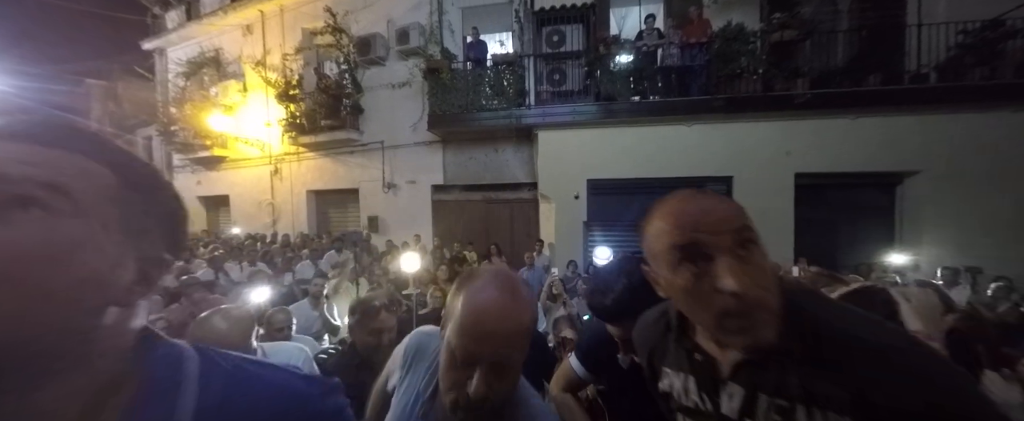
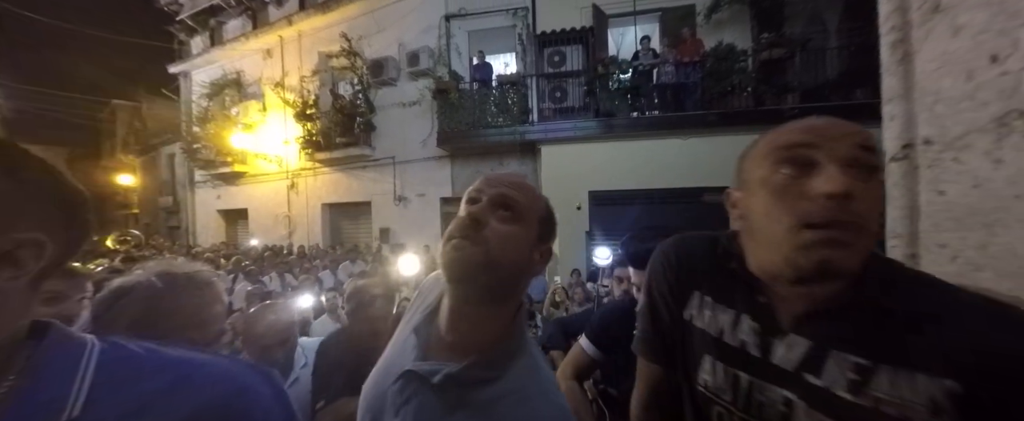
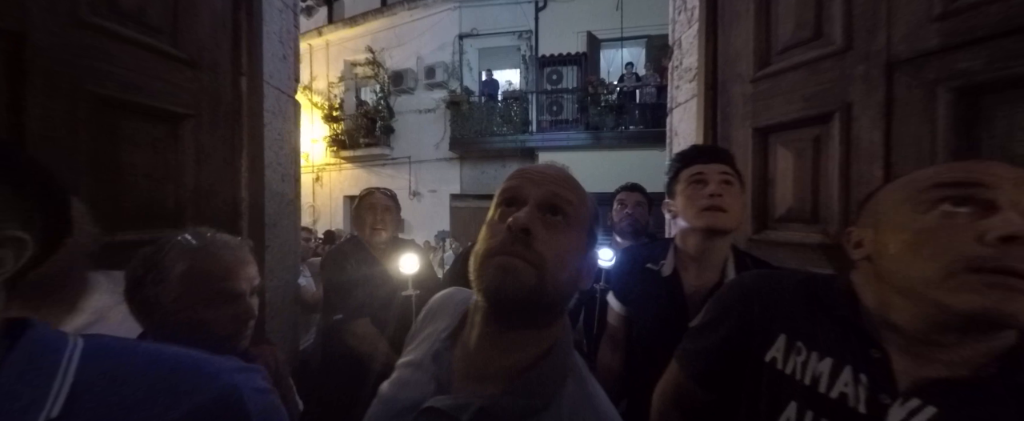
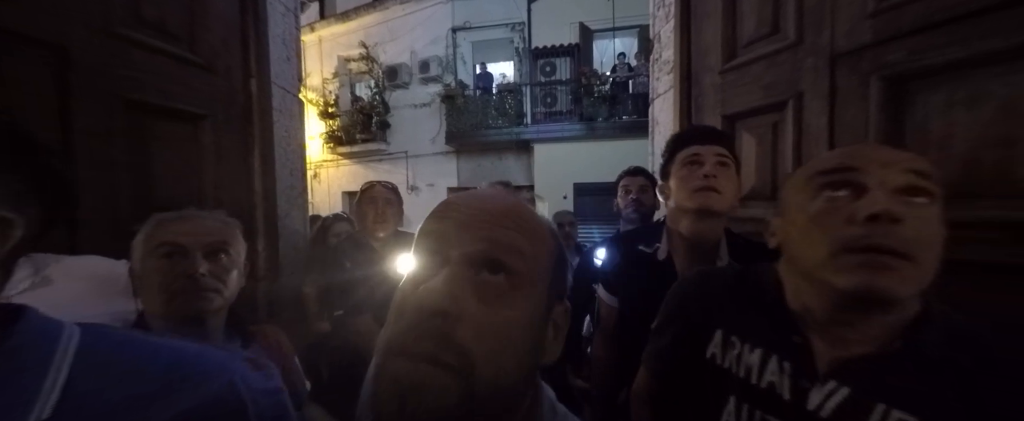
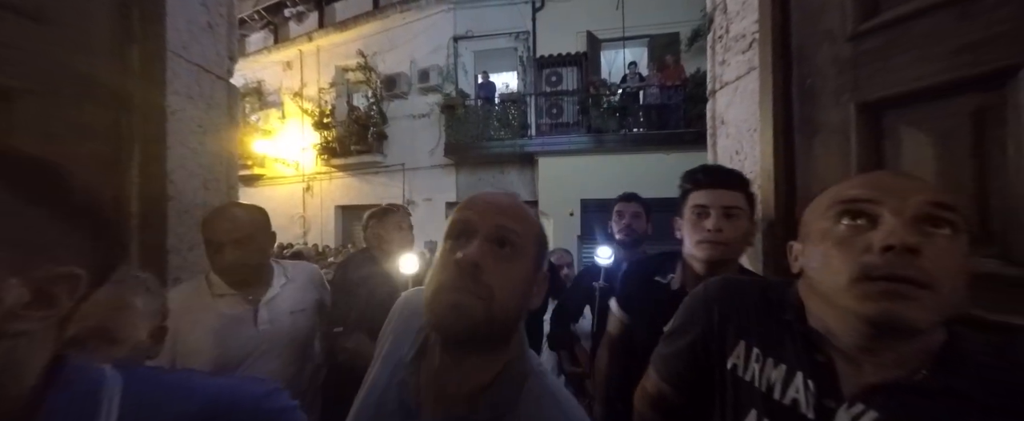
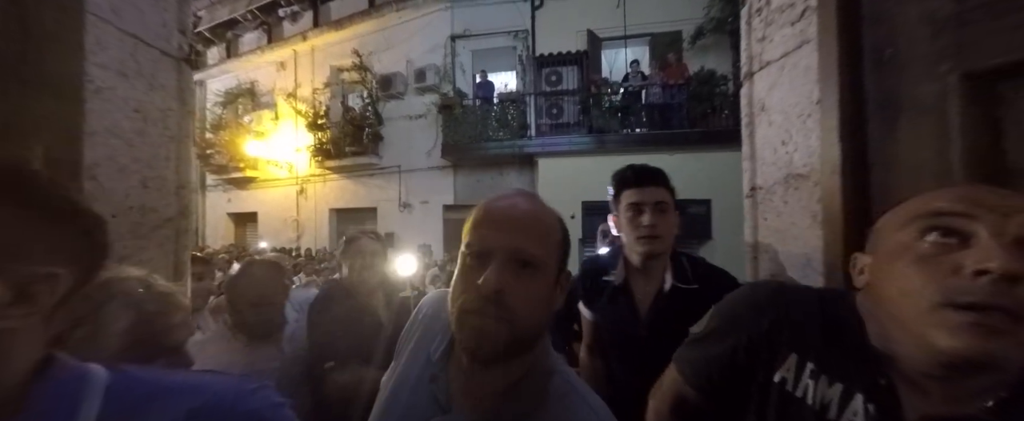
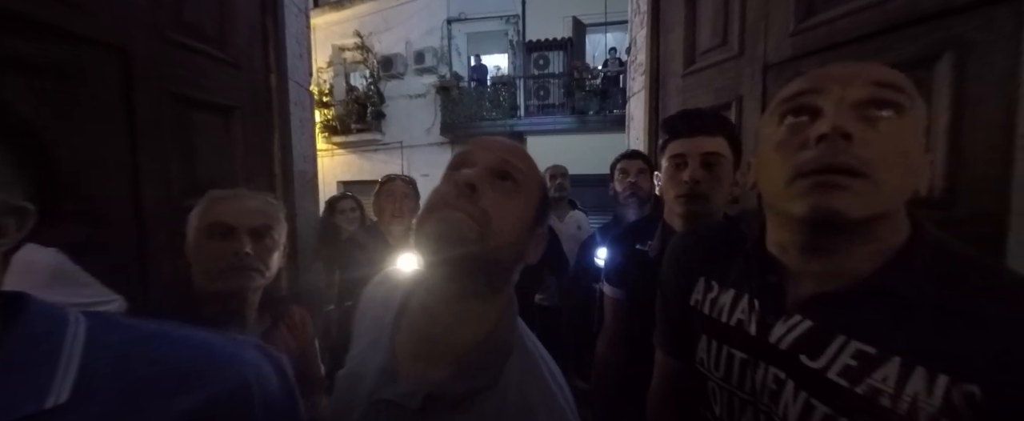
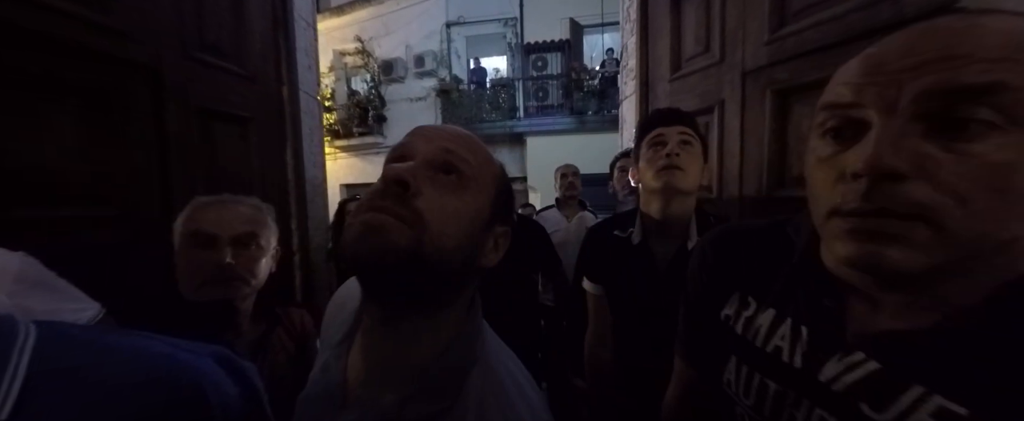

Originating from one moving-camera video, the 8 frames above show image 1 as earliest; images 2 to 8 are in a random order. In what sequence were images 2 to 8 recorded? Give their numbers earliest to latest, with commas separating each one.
2, 6, 5, 3, 4, 7, 8
